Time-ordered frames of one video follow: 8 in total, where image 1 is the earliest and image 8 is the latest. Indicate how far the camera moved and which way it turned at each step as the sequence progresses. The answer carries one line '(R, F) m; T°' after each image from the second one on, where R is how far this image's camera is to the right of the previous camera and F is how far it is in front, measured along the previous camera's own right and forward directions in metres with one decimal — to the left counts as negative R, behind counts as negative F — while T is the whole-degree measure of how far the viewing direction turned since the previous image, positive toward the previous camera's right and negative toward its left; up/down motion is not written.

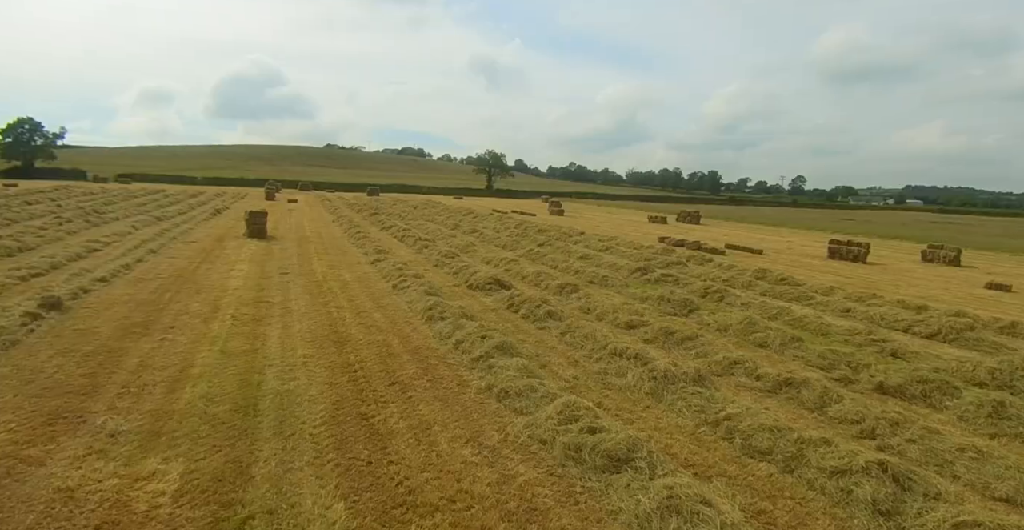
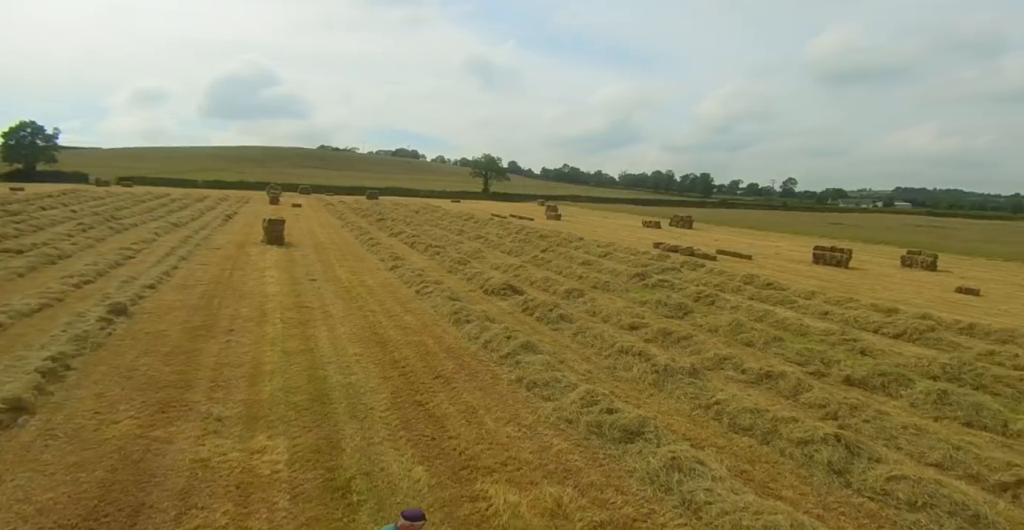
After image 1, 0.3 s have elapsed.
(-0.4, -1.0) m; +1°
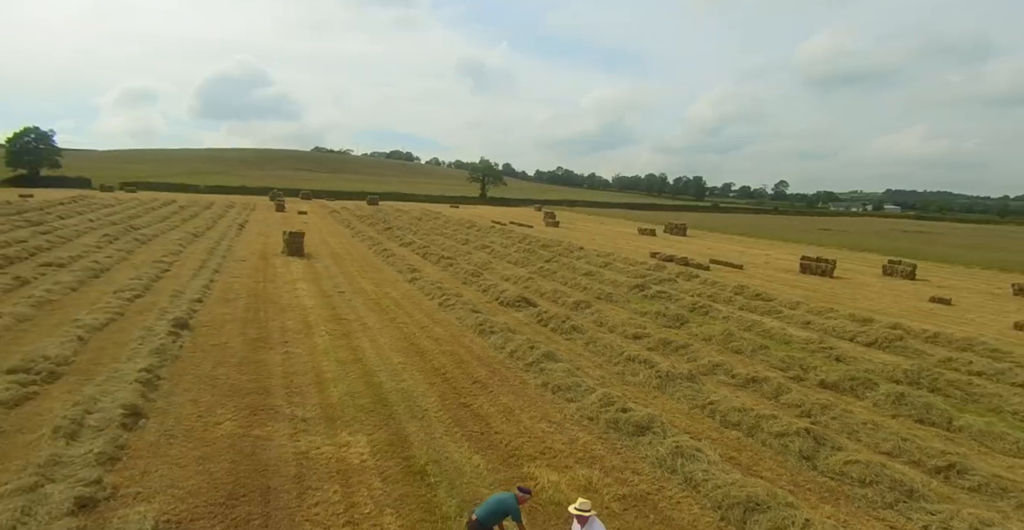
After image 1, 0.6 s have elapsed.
(-0.4, -1.1) m; +1°
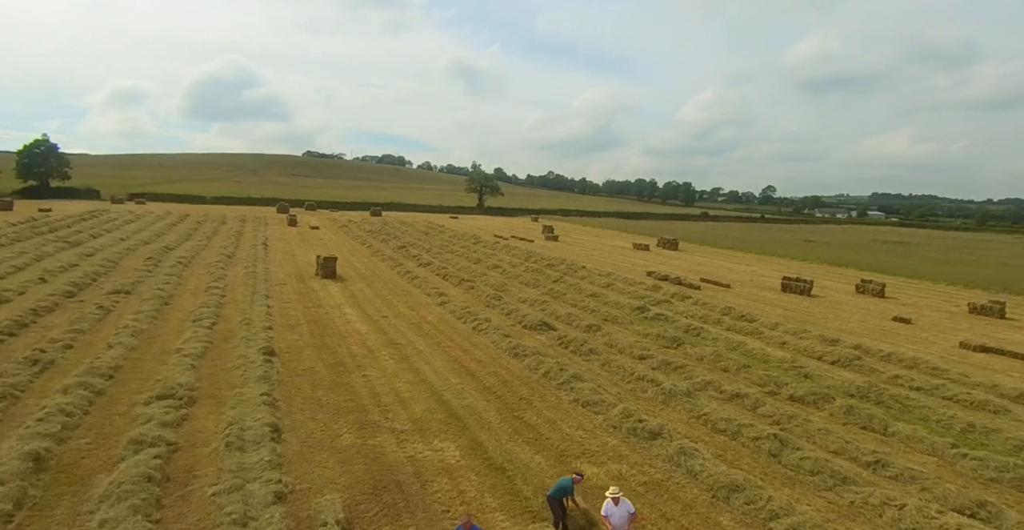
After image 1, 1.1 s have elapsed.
(-0.8, -2.0) m; +1°
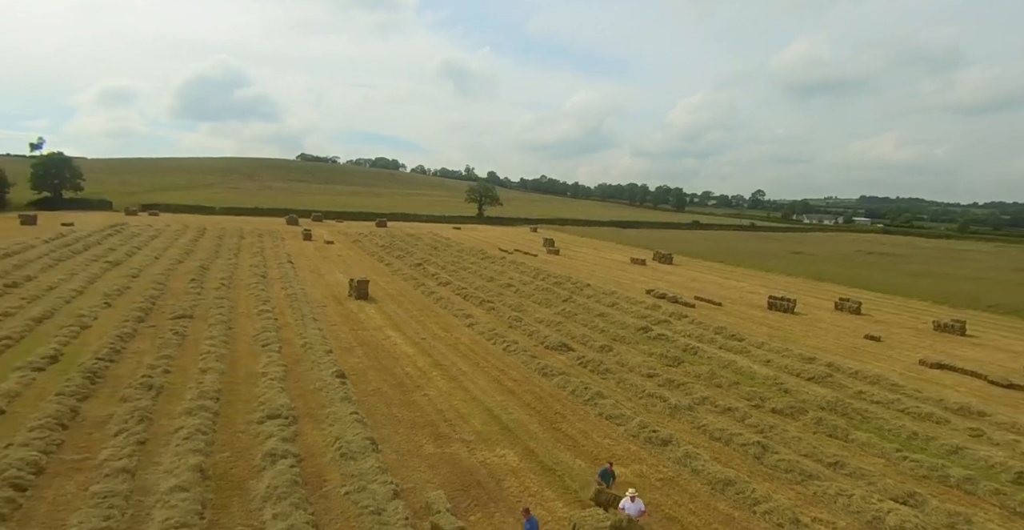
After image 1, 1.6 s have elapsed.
(-0.9, -2.2) m; +1°
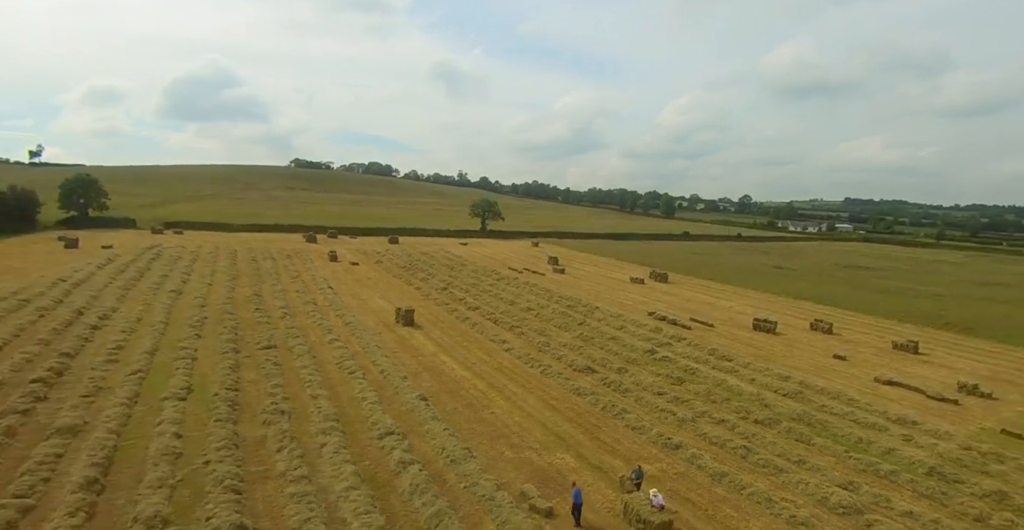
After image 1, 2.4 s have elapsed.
(-1.6, -3.8) m; +1°
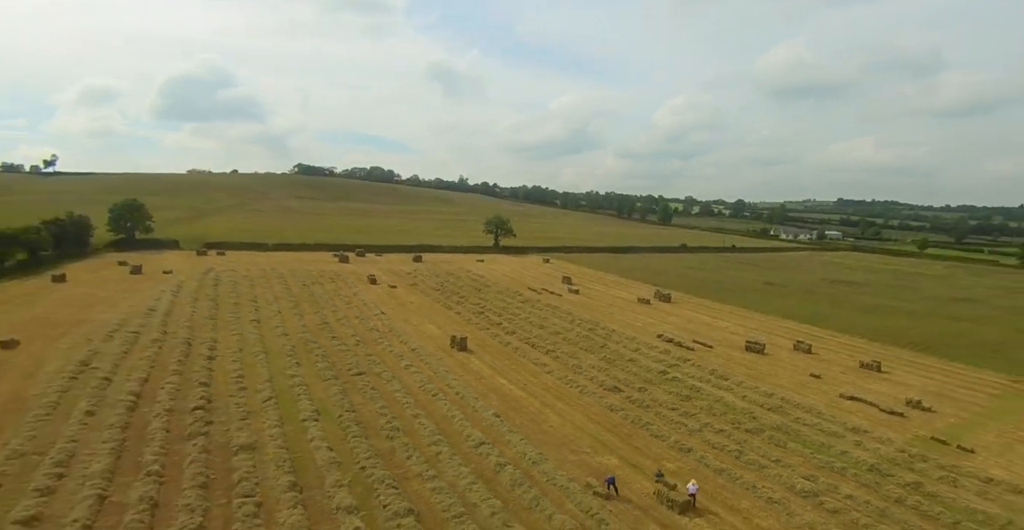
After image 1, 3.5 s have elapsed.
(-2.2, -5.5) m; 0°
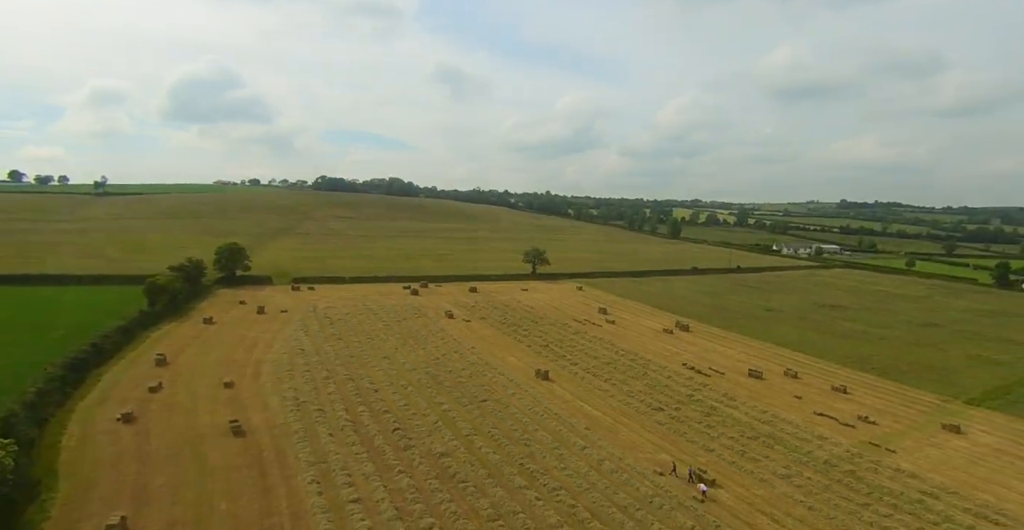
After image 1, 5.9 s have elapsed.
(-5.0, -12.3) m; 0°
